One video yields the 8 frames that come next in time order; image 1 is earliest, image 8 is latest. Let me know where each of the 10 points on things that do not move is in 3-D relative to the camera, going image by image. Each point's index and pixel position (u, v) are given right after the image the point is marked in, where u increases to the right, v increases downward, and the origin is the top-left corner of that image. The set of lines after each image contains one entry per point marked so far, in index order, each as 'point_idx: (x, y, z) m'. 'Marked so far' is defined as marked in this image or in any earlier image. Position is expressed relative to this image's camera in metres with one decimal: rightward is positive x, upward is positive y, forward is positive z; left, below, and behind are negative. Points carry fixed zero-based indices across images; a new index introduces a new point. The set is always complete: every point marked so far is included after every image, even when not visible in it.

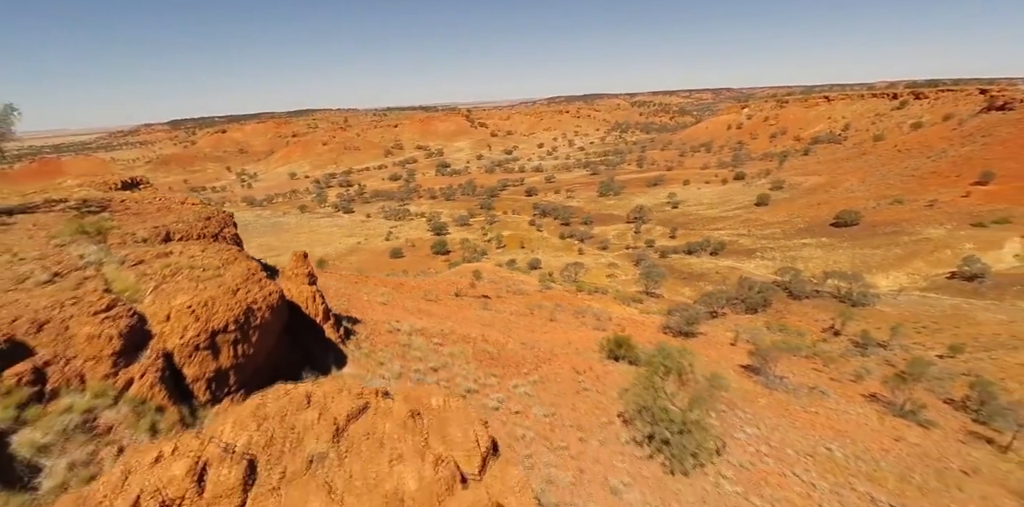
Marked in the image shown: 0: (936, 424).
0: (+12.5, -5.0, +13.2) m
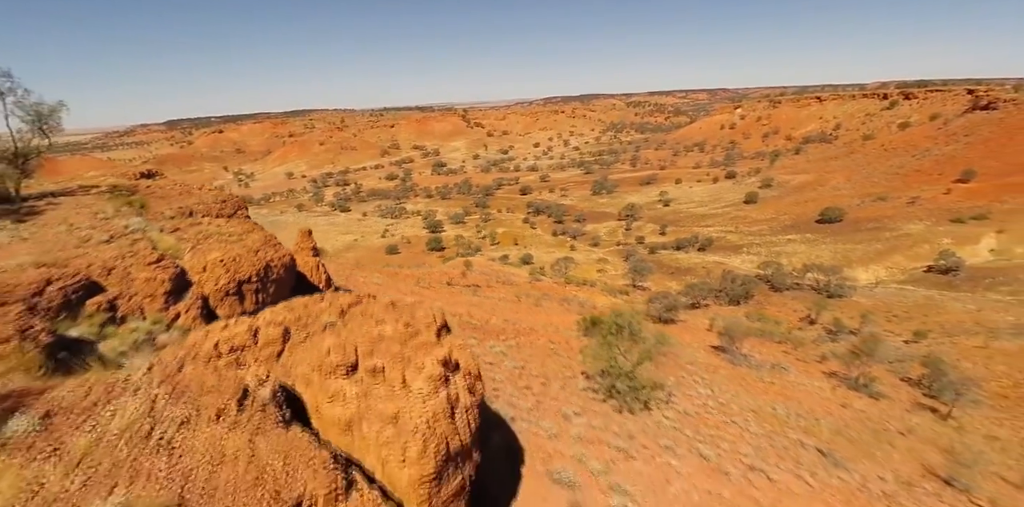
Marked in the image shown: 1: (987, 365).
0: (+12.0, -4.5, +14.4) m
1: (+19.2, -4.5, +18.0) m
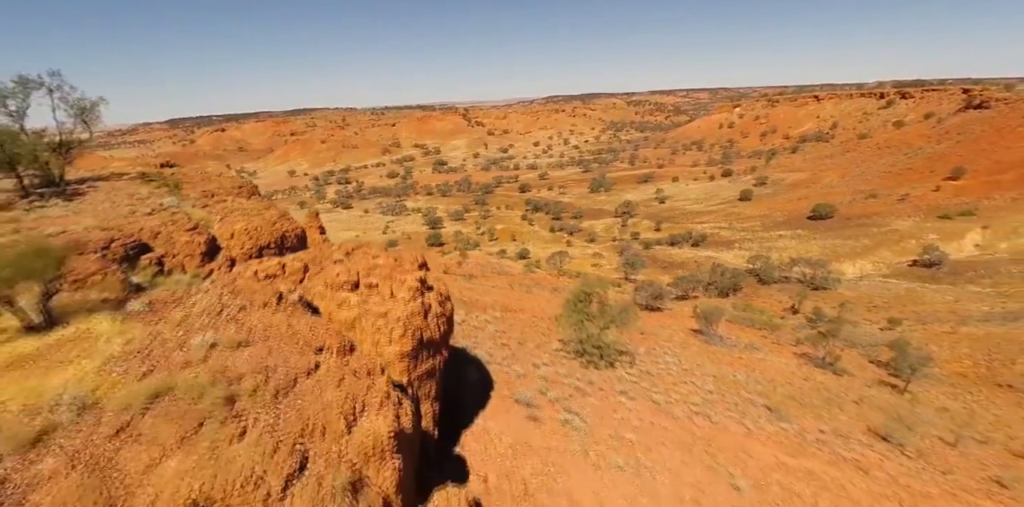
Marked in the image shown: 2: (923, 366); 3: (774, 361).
0: (+11.6, -4.1, +15.5) m
1: (+18.8, -4.0, +19.1) m
2: (+15.3, -4.3, +16.7) m
3: (+8.8, -3.6, +14.8) m
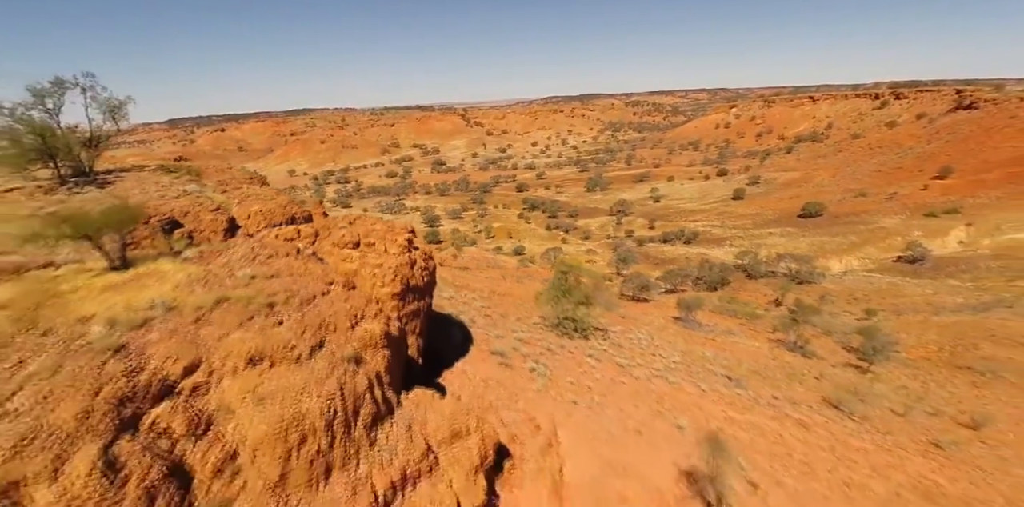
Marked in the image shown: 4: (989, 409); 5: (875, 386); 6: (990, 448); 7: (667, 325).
0: (+11.3, -3.7, +16.6) m
1: (+18.5, -3.7, +20.2) m
2: (+15.0, -3.9, +17.7) m
3: (+8.4, -3.2, +15.8) m
4: (+14.6, -4.7, +13.6) m
5: (+11.5, -4.2, +14.1) m
6: (+11.7, -4.8, +10.9) m
7: (+5.6, -2.6, +16.1) m
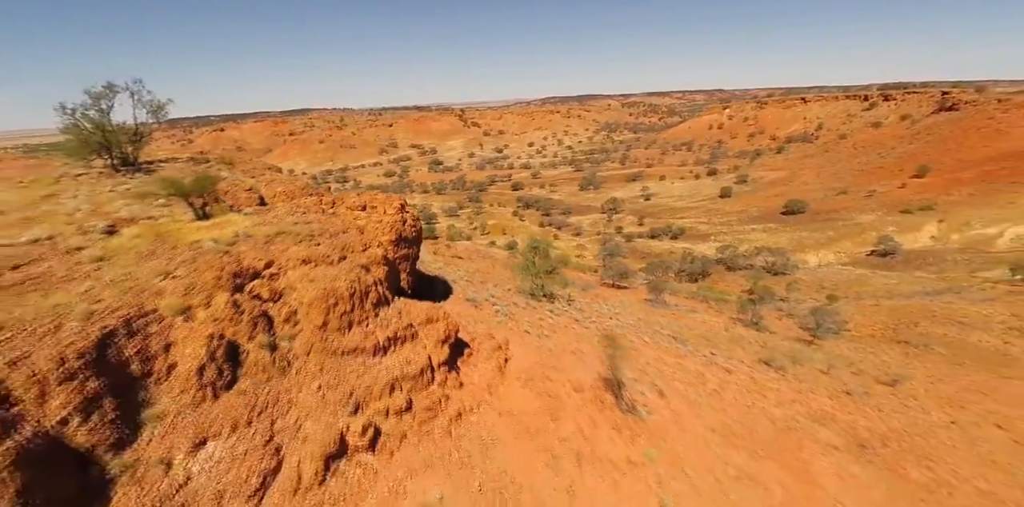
0: (+10.6, -3.1, +18.5) m
1: (+17.8, -3.1, +22.2) m
2: (+14.3, -3.3, +19.7) m
3: (+7.8, -2.6, +17.8) m
4: (+14.0, -4.1, +15.6) m
5: (+10.9, -3.6, +16.1) m
6: (+11.1, -4.2, +12.8) m
7: (+5.0, -2.0, +18.0) m
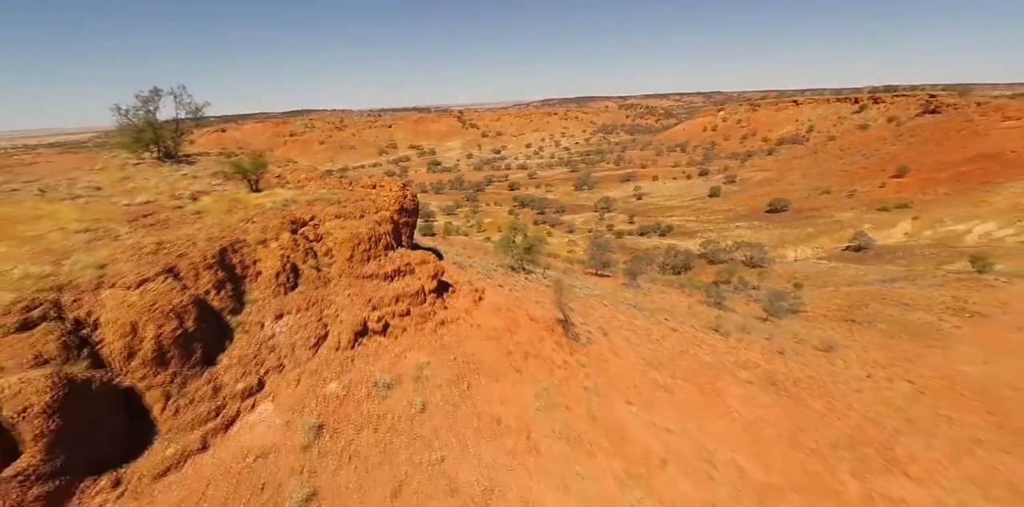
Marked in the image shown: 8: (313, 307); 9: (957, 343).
0: (+10.1, -2.5, +20.7) m
1: (+17.3, -2.5, +24.4) m
2: (+13.8, -2.7, +21.9) m
3: (+7.2, -2.0, +20.0) m
4: (+13.4, -3.5, +17.8) m
5: (+10.4, -3.0, +18.3) m
6: (+10.5, -3.6, +15.0) m
7: (+4.5, -1.4, +20.2) m
8: (-2.8, -0.8, +6.3) m
9: (+18.2, -3.7, +18.3) m
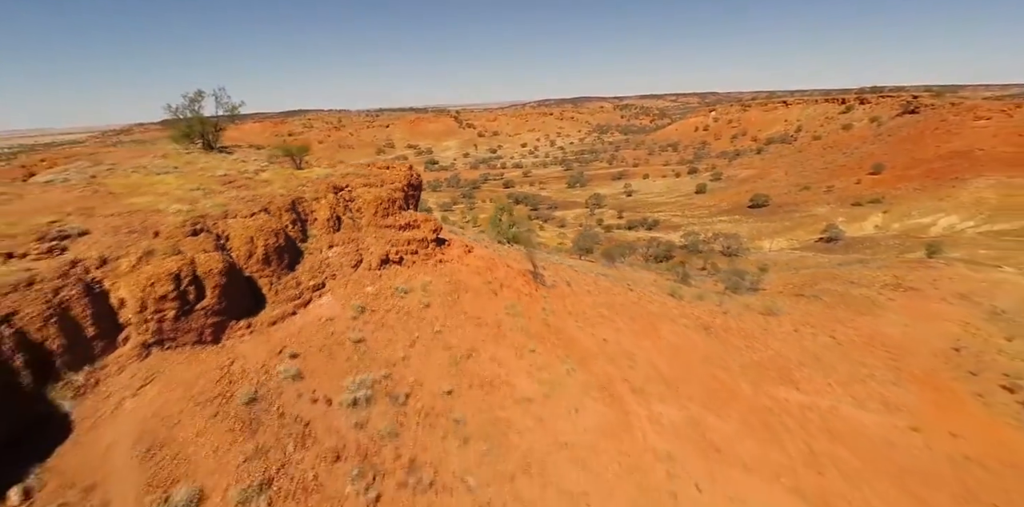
0: (+9.5, -1.6, +23.5) m
1: (+16.7, -1.6, +27.2) m
2: (+13.2, -1.8, +24.7) m
3: (+6.7, -1.1, +22.7) m
4: (+12.9, -2.5, +20.6) m
5: (+9.8, -2.0, +21.1) m
6: (+10.0, -2.6, +17.8) m
7: (+3.9, -0.5, +22.9) m
8: (-3.3, +0.2, +9.0) m
9: (+17.7, -2.7, +21.2) m
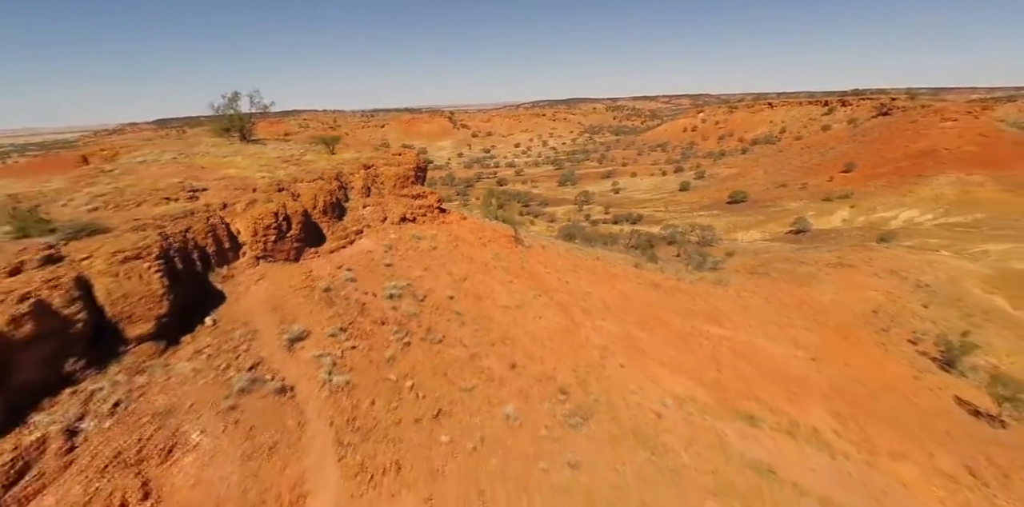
0: (+8.9, -0.5, +26.8) m
1: (+16.0, -0.5, +30.6) m
2: (+12.6, -0.7, +28.0) m
3: (+6.1, 0.0, +26.0) m
4: (+12.3, -1.5, +23.9) m
5: (+9.3, -1.0, +24.4) m
6: (+9.5, -1.6, +21.1) m
7: (+3.3, +0.6, +26.2) m
8: (-3.7, +1.3, +12.2) m
9: (+17.1, -1.6, +24.6) m
